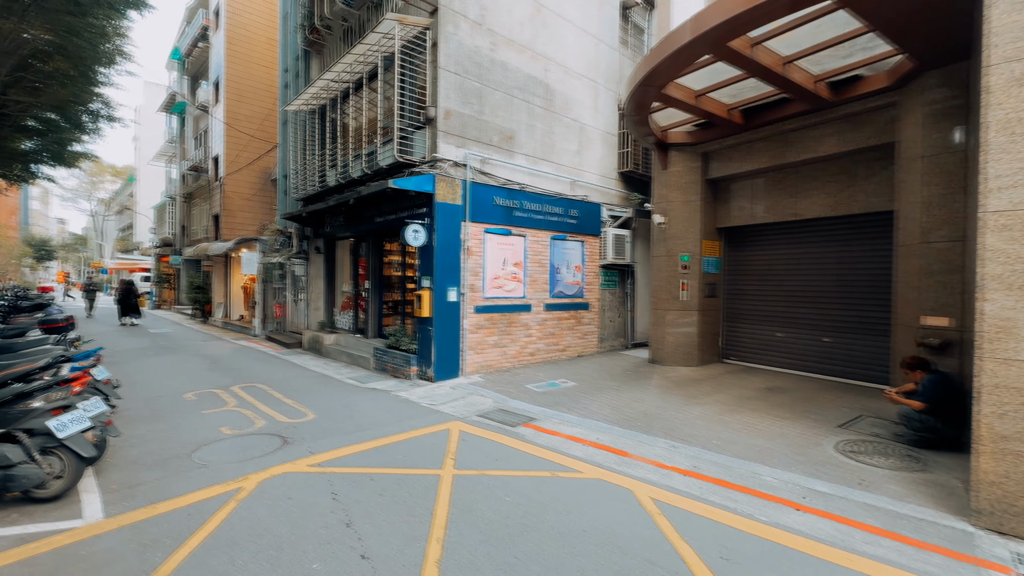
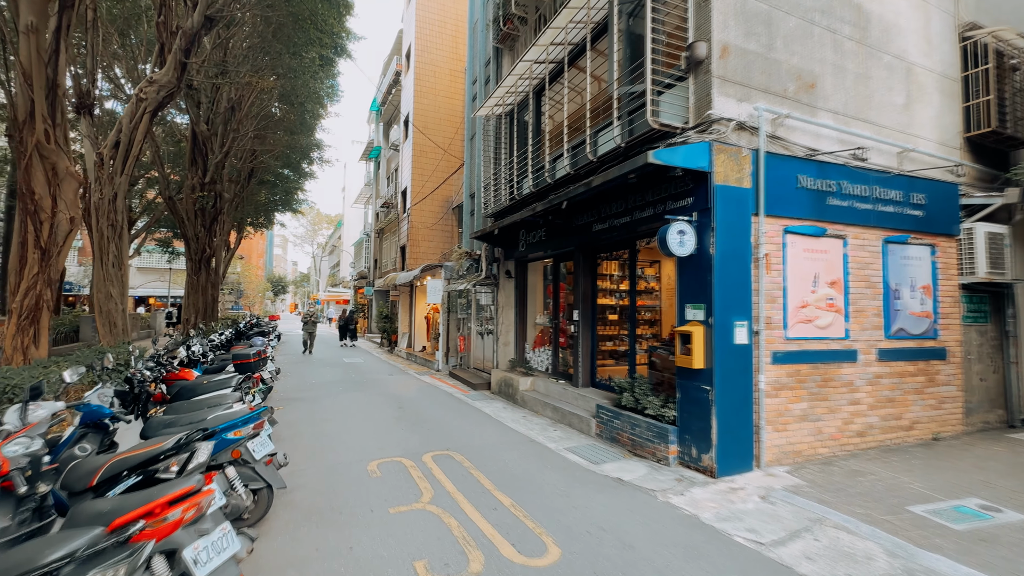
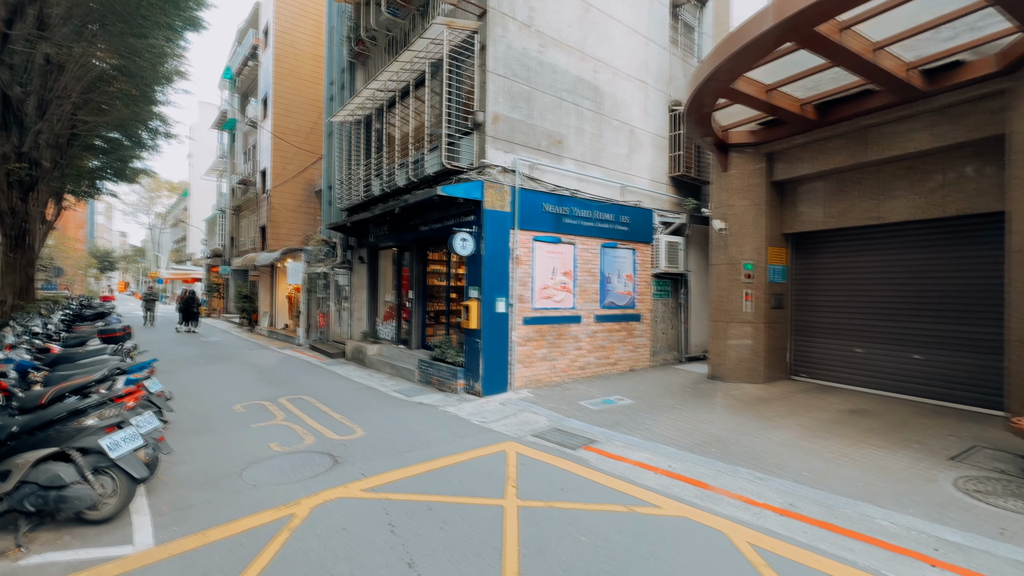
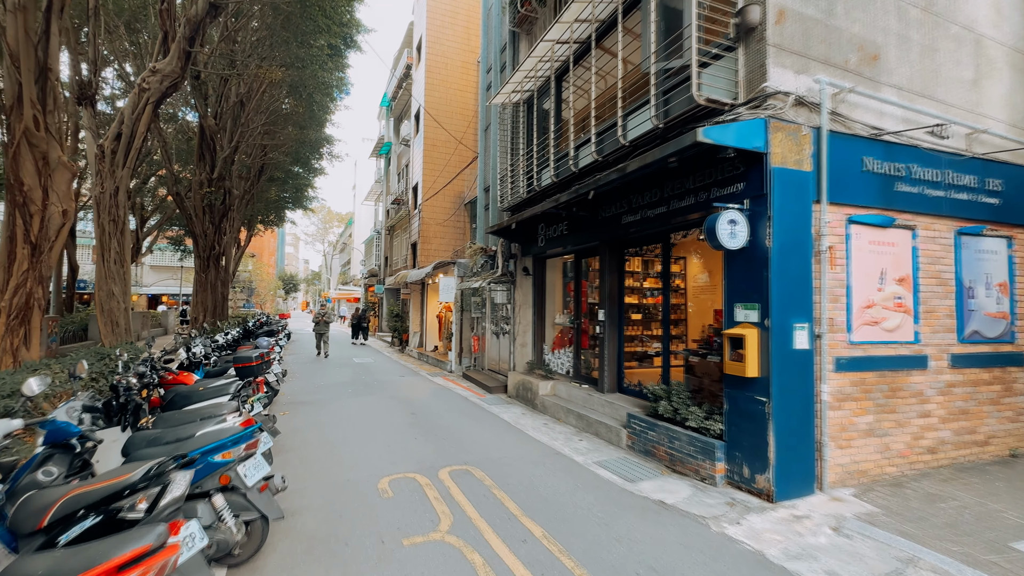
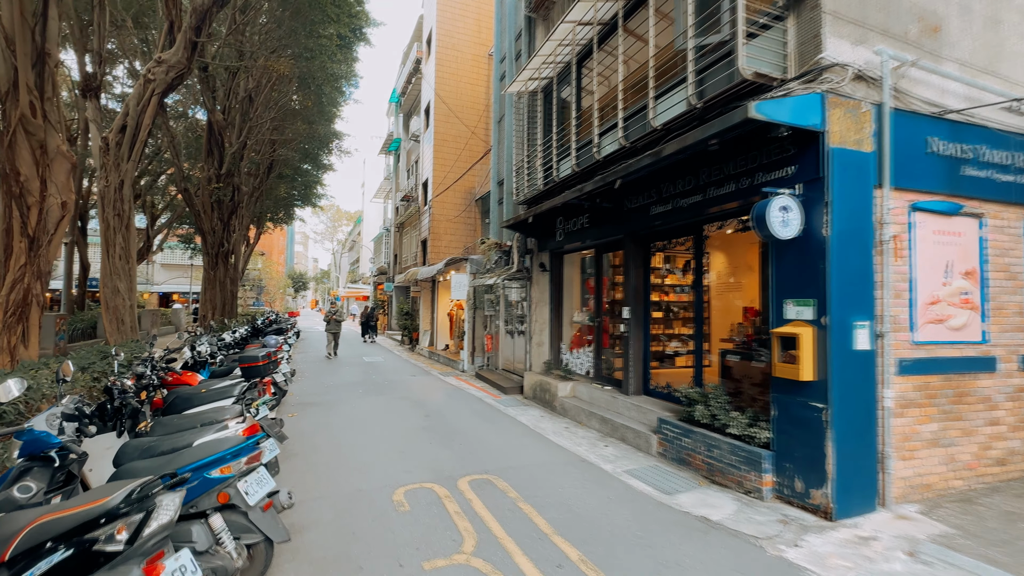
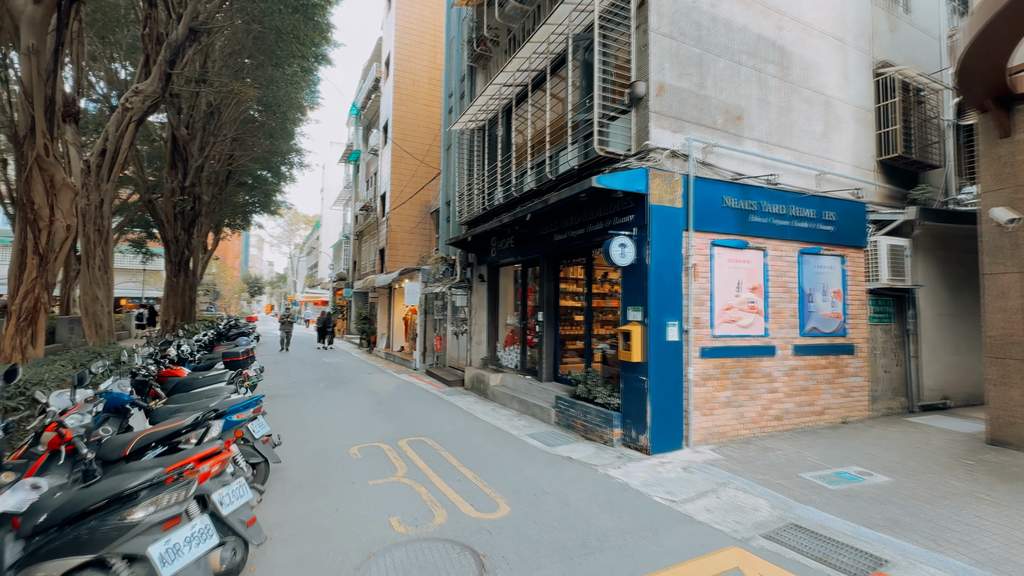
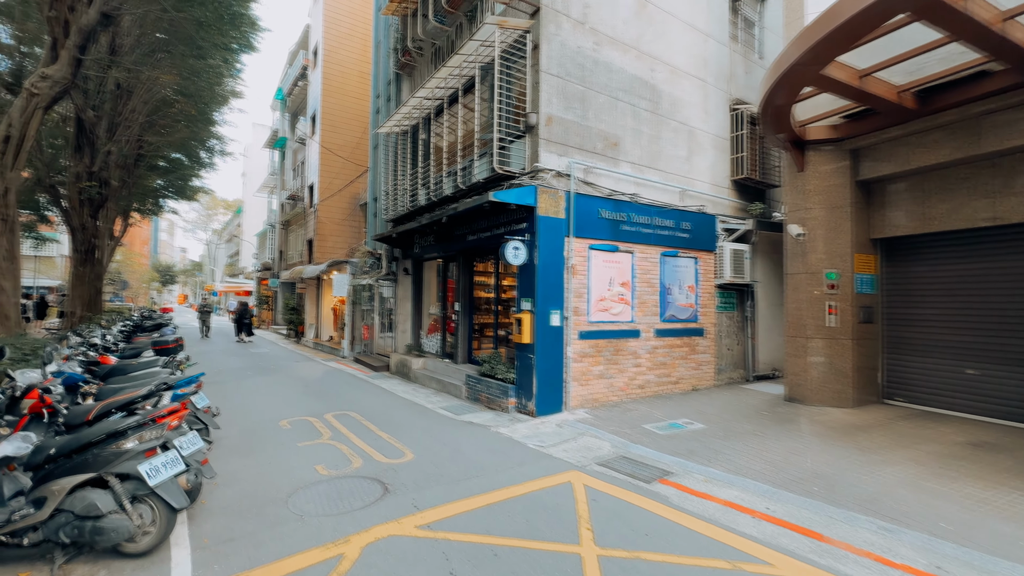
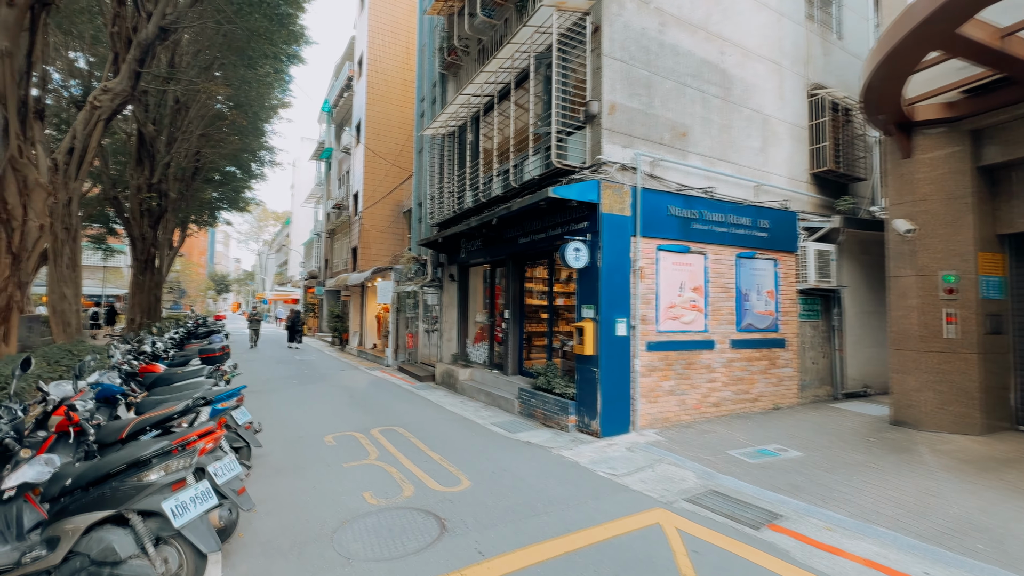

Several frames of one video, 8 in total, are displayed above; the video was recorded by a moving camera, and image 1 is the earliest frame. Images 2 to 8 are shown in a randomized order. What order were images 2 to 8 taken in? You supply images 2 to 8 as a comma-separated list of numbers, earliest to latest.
3, 7, 8, 6, 2, 4, 5
